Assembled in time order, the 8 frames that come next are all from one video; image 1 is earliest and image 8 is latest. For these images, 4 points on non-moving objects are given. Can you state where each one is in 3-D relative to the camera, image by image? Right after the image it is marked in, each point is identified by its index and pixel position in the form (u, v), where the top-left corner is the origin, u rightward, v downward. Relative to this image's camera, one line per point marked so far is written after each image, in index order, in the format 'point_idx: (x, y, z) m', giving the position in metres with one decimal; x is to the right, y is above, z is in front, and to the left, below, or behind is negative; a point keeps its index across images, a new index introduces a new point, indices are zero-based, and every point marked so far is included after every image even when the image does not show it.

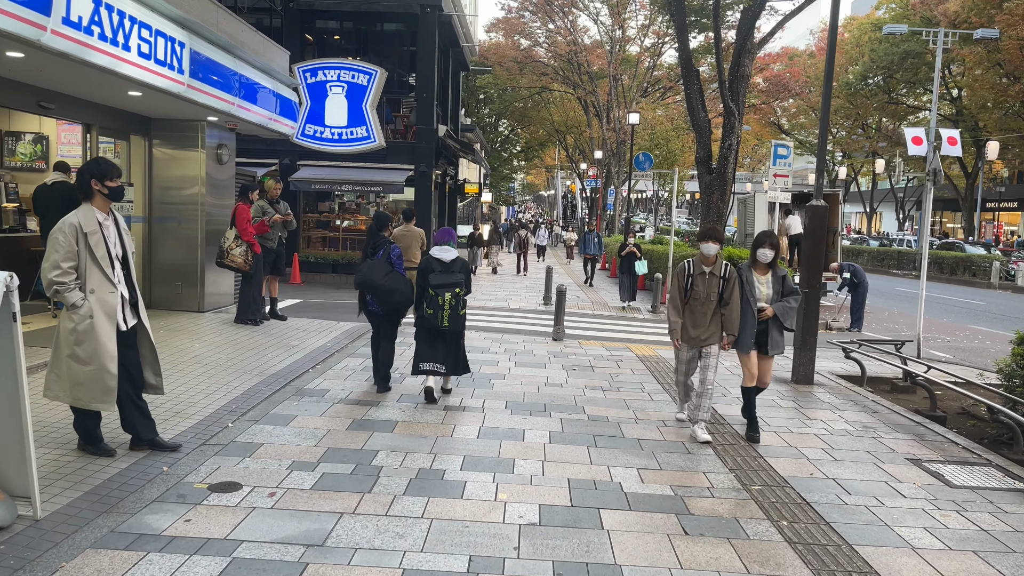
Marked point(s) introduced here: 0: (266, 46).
0: (-3.6, +3.5, +11.3) m
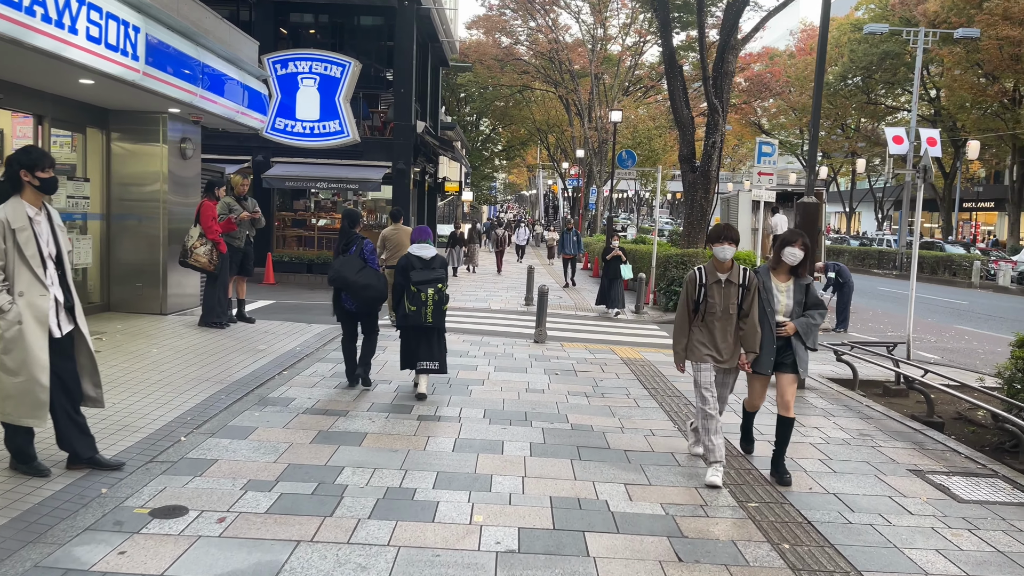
0: (-3.9, +3.5, +10.8) m
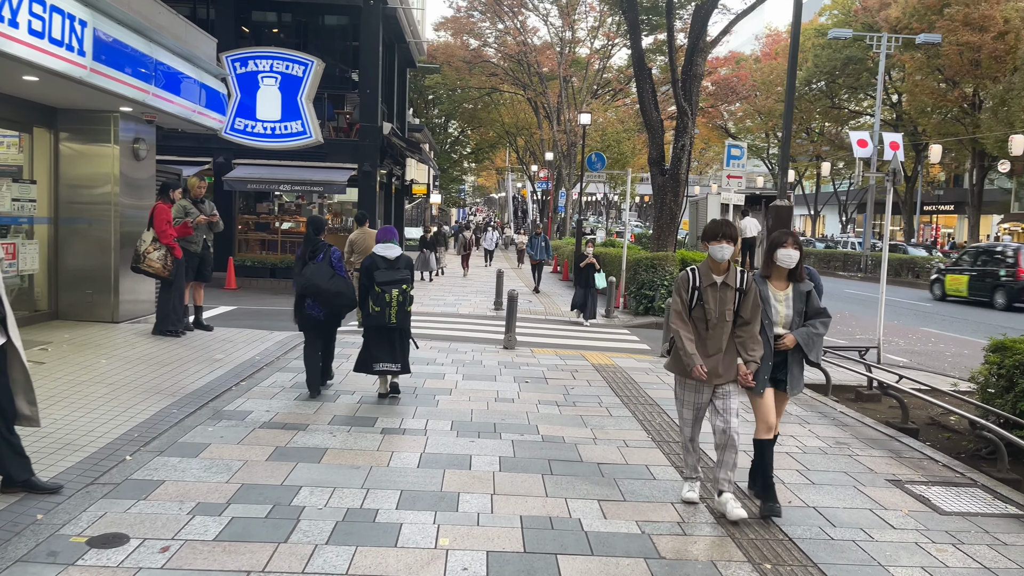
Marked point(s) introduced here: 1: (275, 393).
0: (-4.3, +3.4, +10.4) m
1: (-2.1, -0.9, +7.0) m
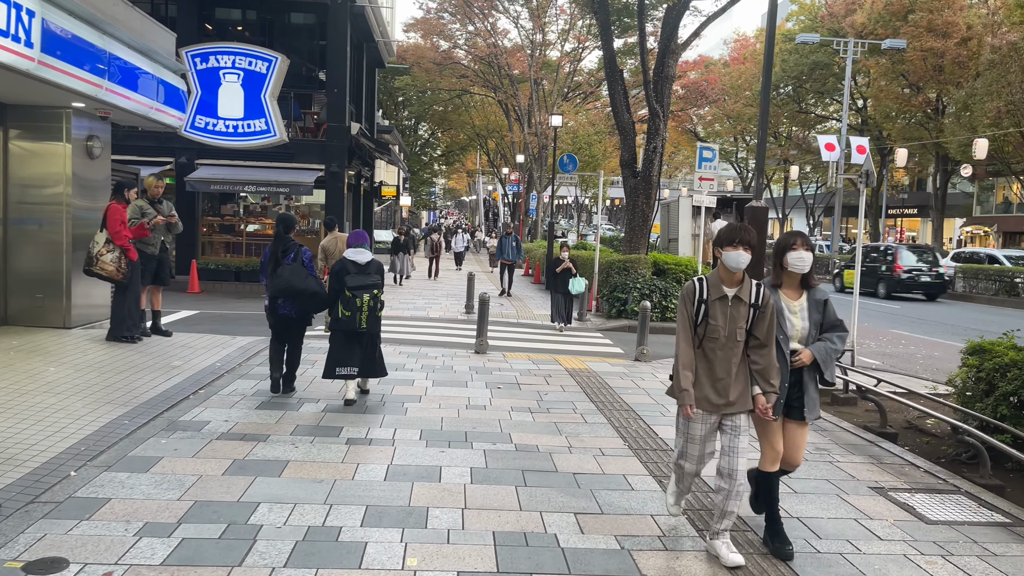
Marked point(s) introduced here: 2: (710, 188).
0: (-4.7, +3.4, +10.0) m
1: (-2.4, -1.0, +6.6) m
2: (+4.2, +2.1, +16.4) m
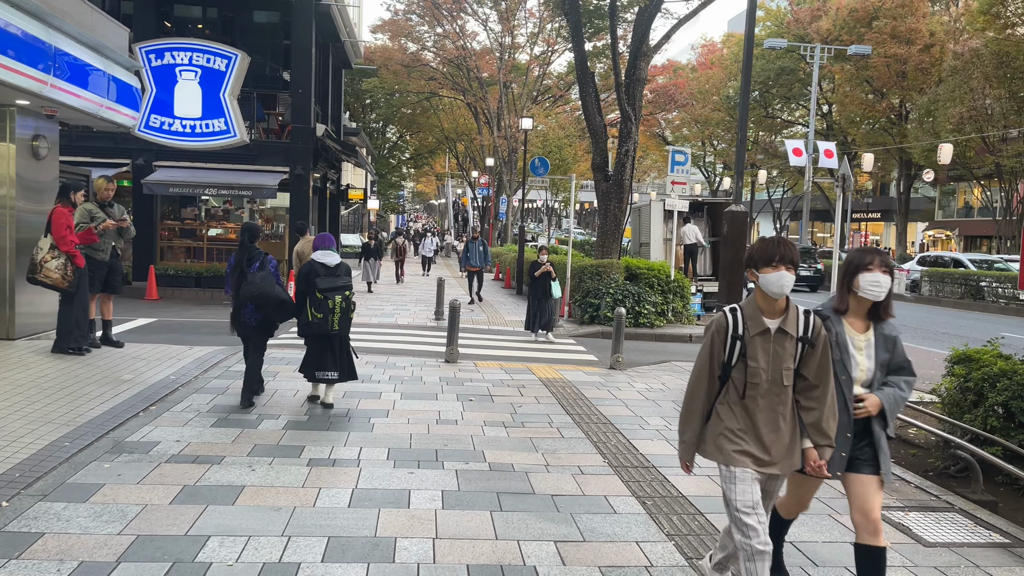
0: (-5.1, +3.3, +9.5) m
1: (-2.6, -1.0, +6.2) m
2: (+3.5, +2.0, +16.2) m
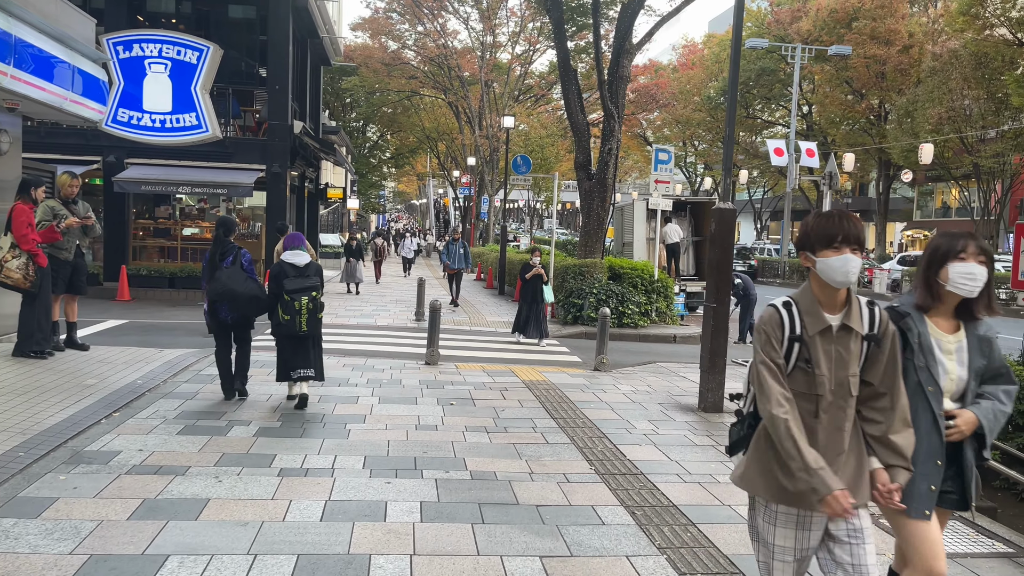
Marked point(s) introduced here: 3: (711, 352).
0: (-5.3, +3.3, +9.1) m
1: (-2.7, -1.0, +5.9) m
2: (+3.2, +2.0, +16.1) m
3: (+1.9, -0.6, +7.3) m
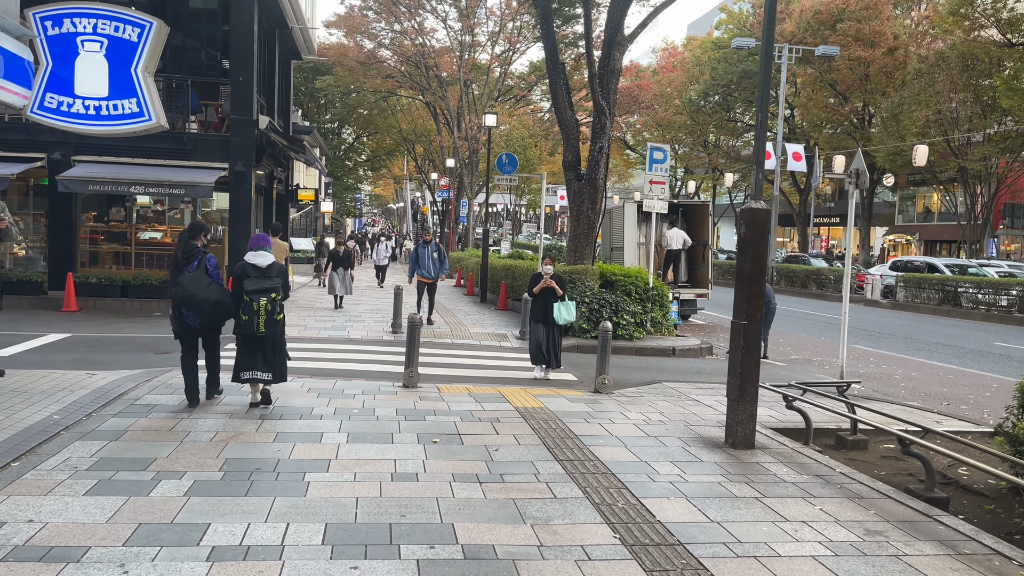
0: (-5.4, +3.1, +7.8) m
1: (-2.7, -1.2, +4.7) m
2: (+2.9, +1.9, +15.0) m
3: (+1.8, -0.7, +6.2) m
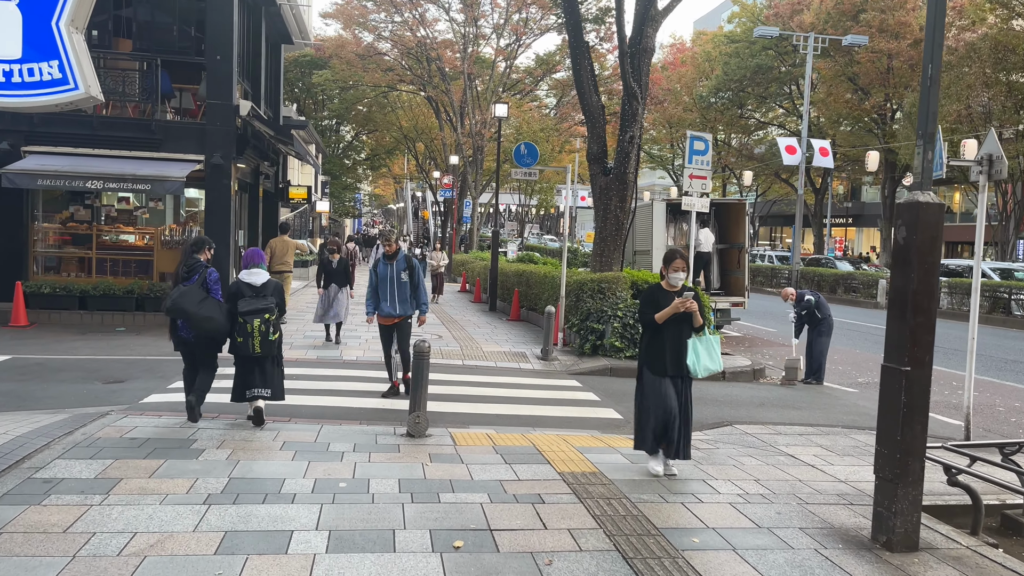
0: (-5.1, +3.0, +5.9) m
1: (-2.4, -1.3, +2.7) m
2: (+3.2, +1.7, +13.1) m
3: (+2.1, -0.9, +4.3) m
